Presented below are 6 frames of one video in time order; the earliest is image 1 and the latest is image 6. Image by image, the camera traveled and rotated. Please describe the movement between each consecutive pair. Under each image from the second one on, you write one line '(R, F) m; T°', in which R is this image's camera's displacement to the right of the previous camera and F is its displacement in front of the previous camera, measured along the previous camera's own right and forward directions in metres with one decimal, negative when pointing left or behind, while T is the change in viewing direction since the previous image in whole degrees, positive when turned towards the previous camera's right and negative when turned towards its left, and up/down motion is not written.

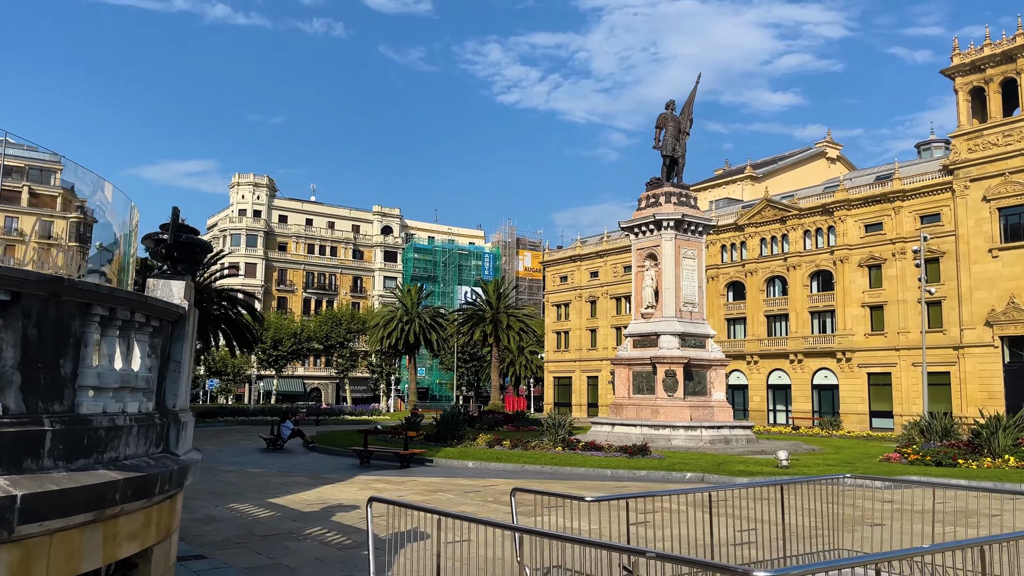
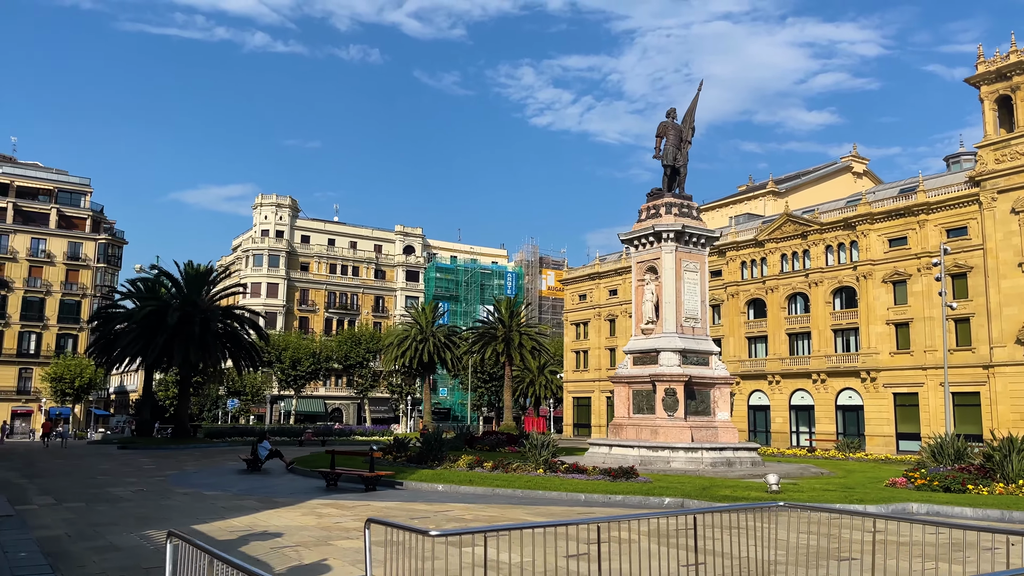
(+1.3, +1.0) m; -2°
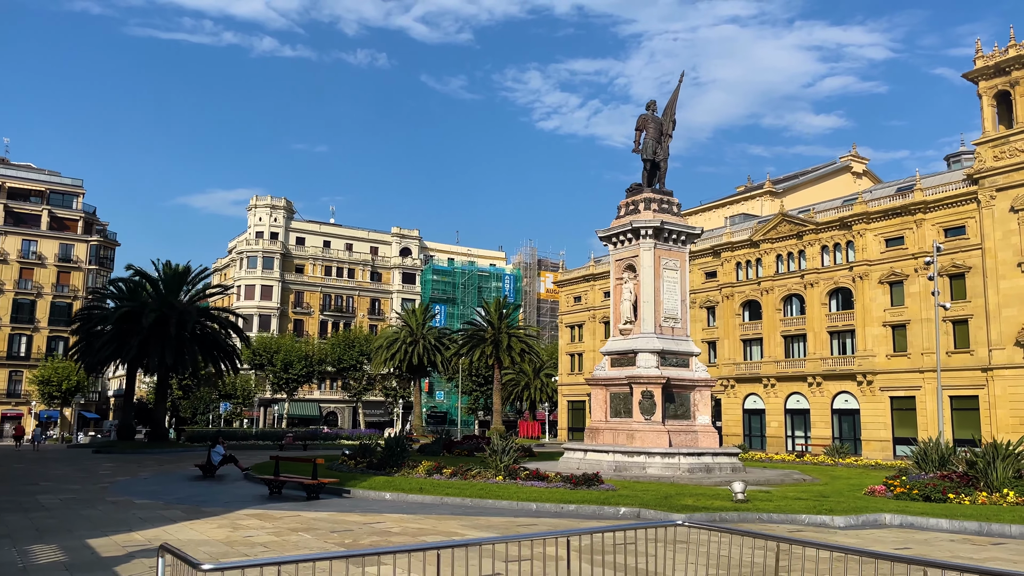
(+1.1, +1.0) m; 0°
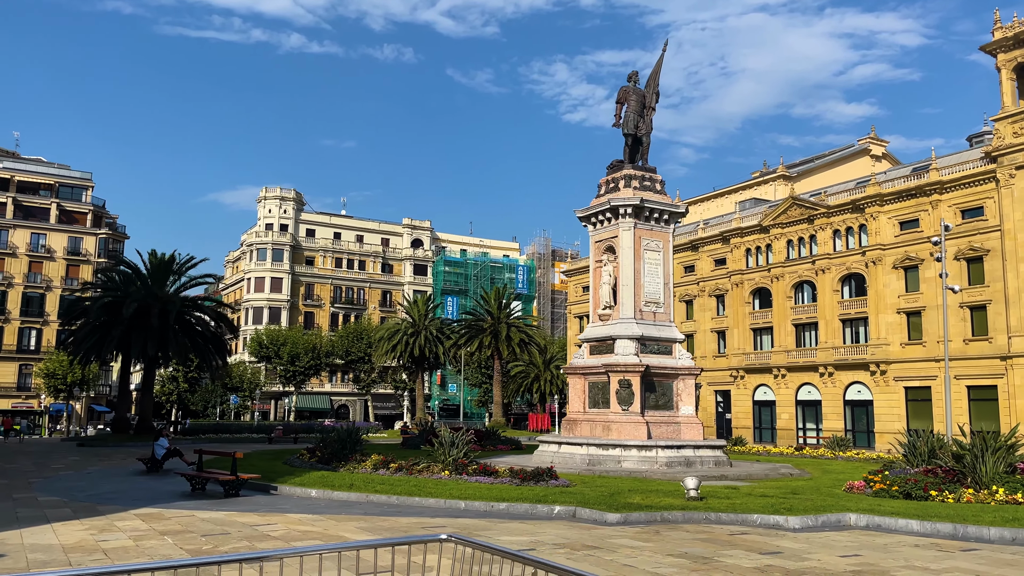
(+1.6, +1.5) m; -2°
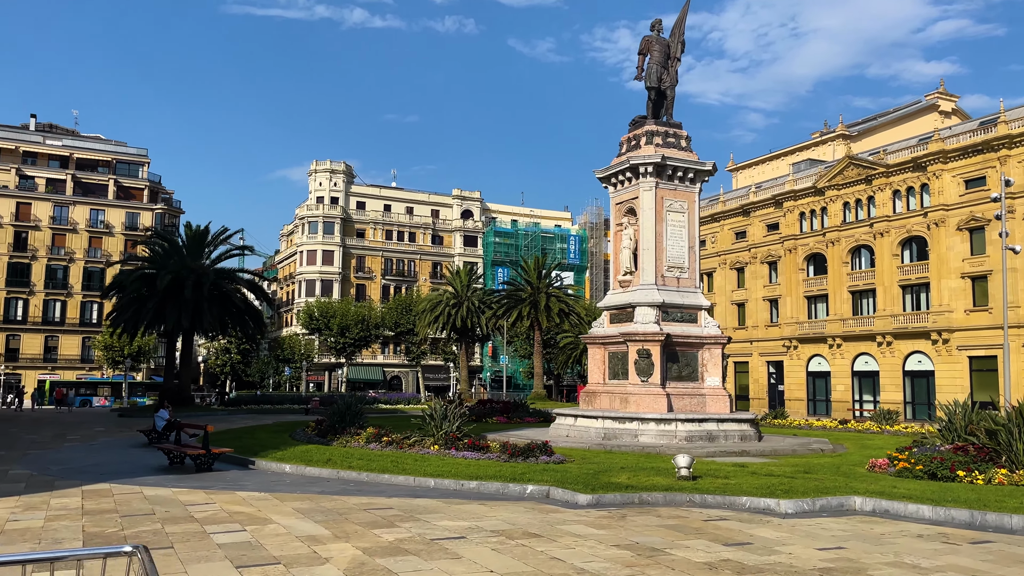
(+1.4, +1.2) m; -4°
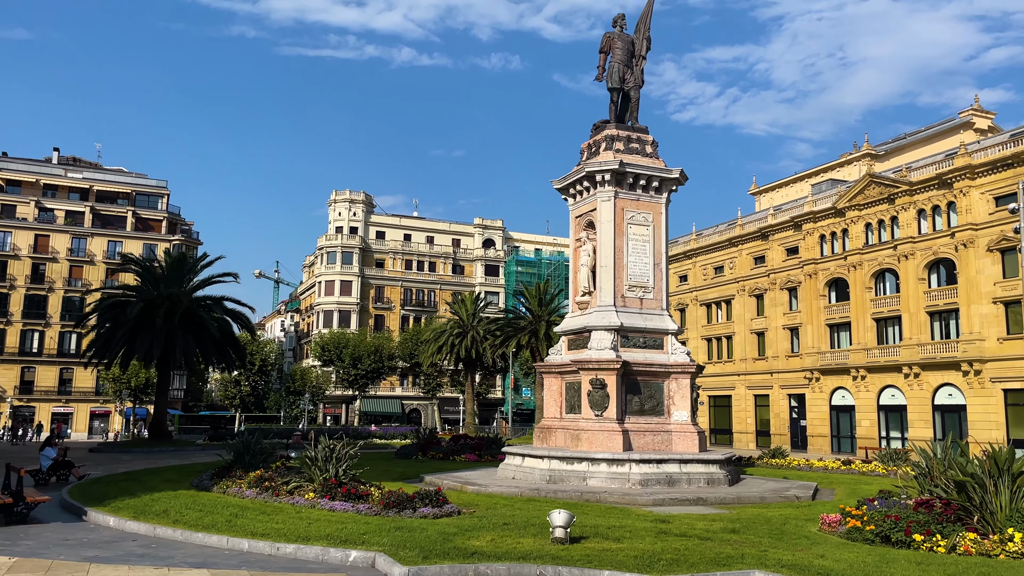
(+2.5, +2.4) m; -3°
